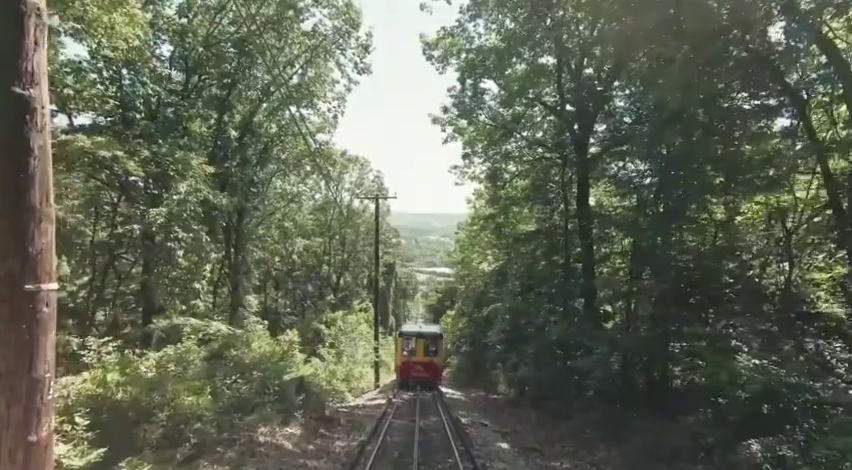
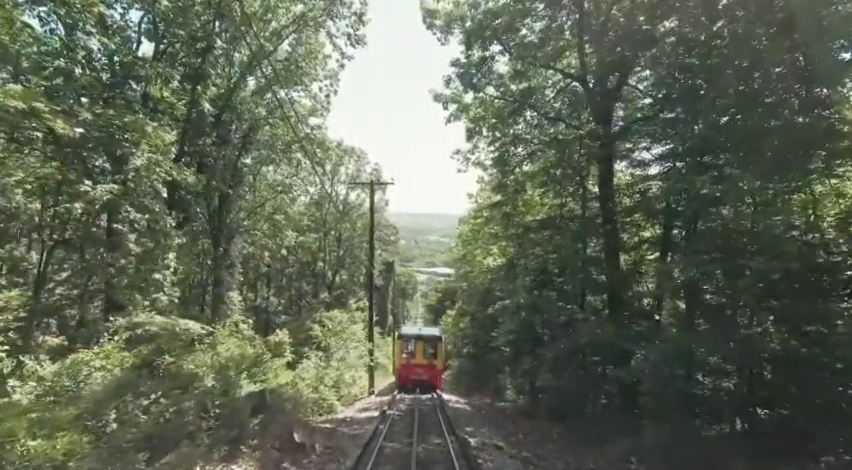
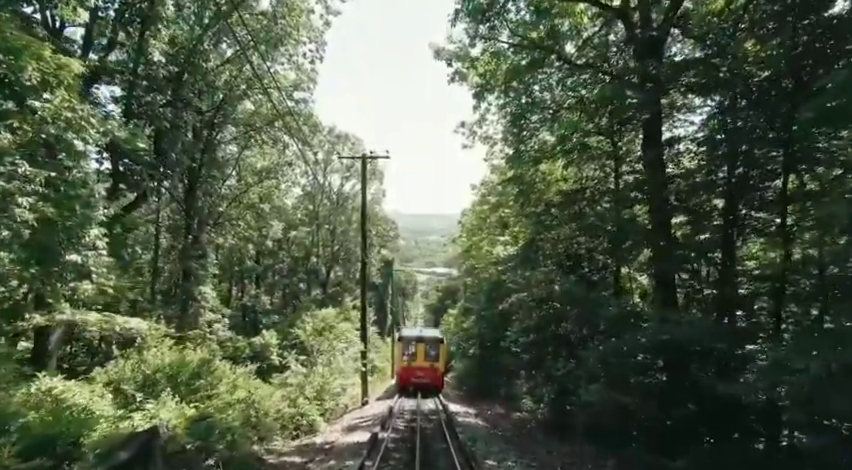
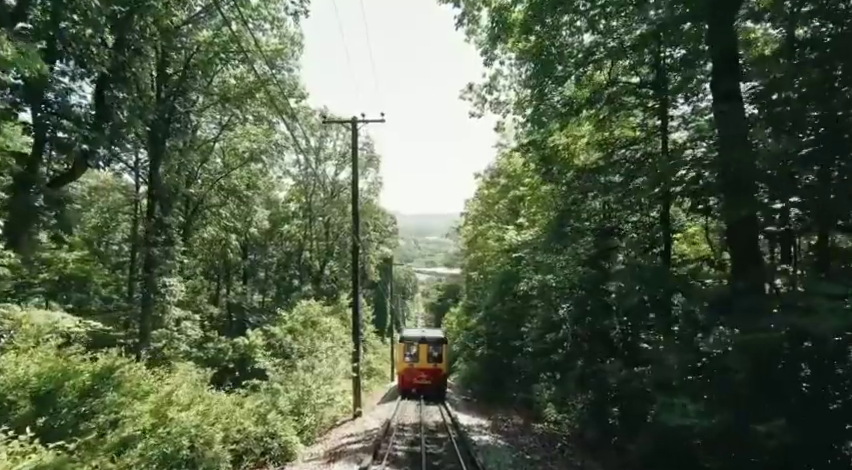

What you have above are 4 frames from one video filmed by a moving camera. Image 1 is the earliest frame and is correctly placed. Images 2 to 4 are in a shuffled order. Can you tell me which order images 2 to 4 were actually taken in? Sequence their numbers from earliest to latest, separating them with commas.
2, 3, 4
